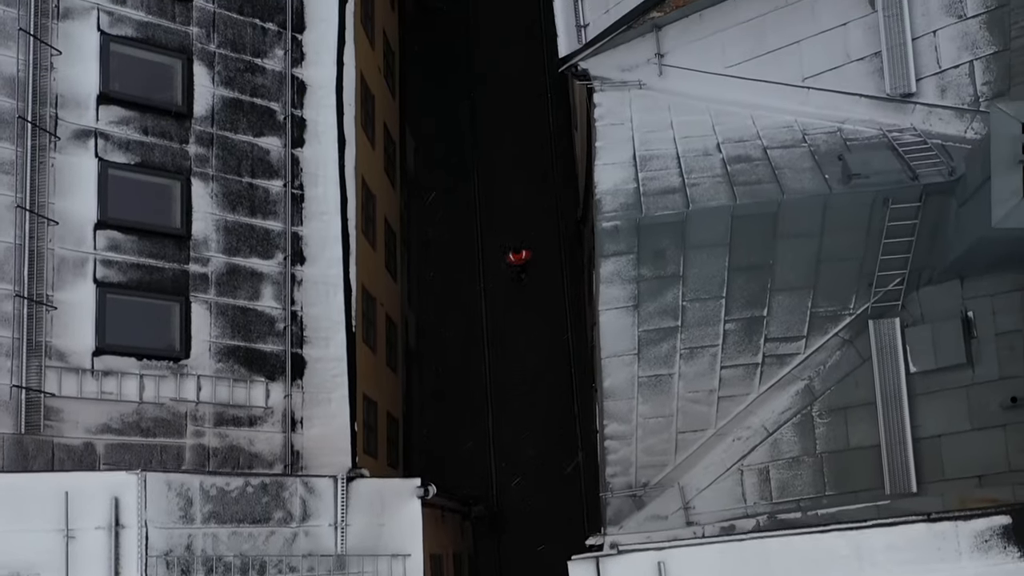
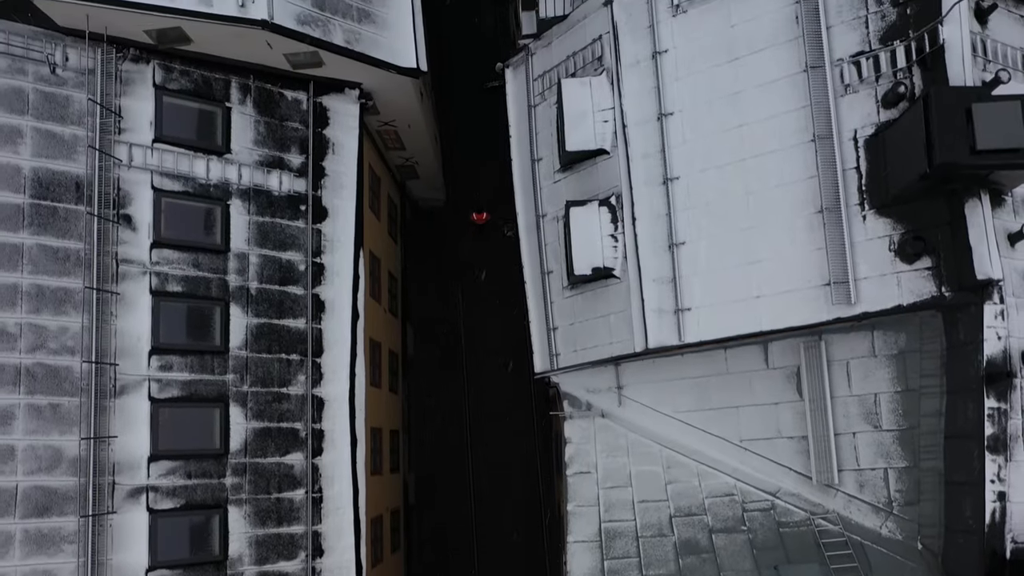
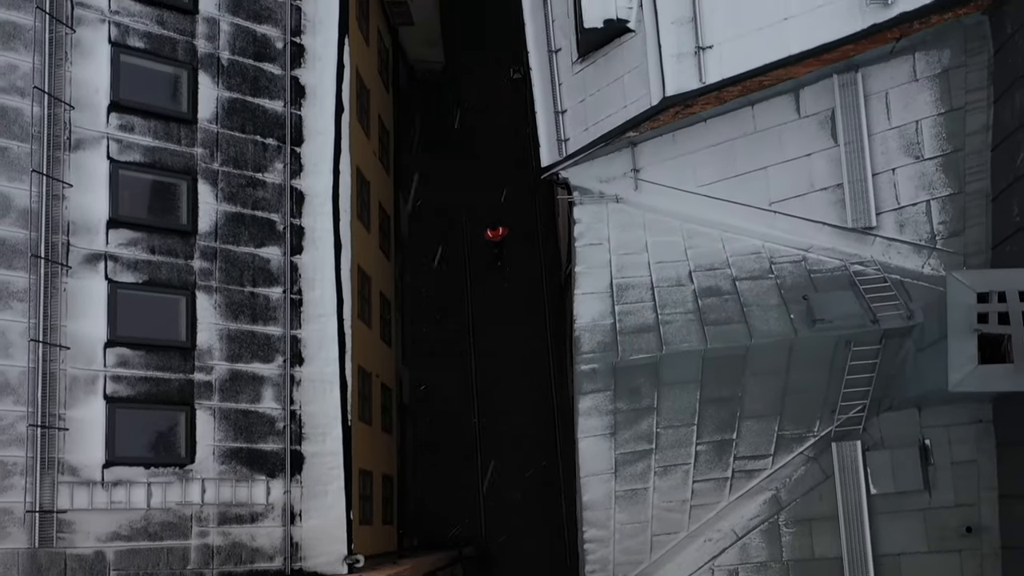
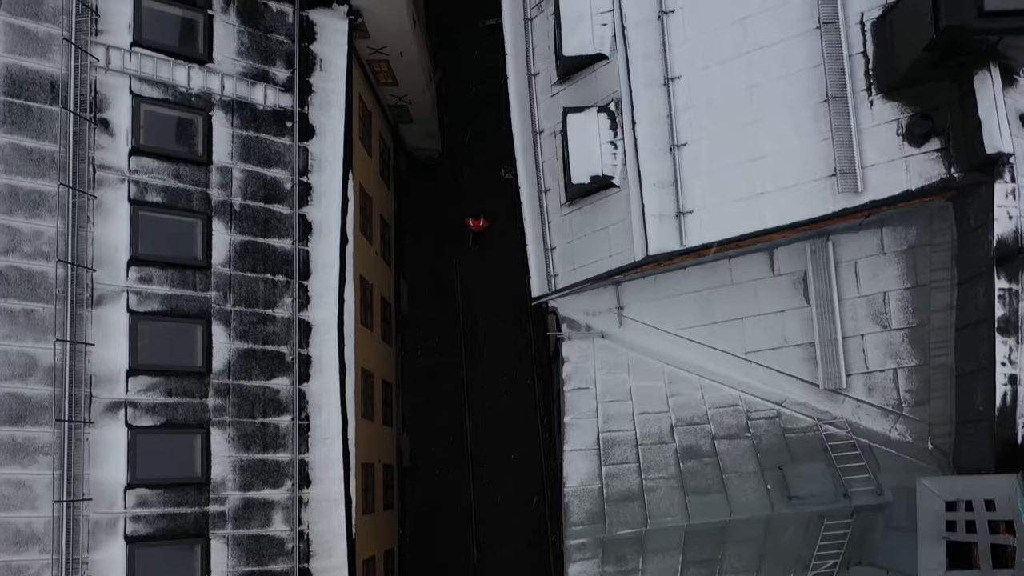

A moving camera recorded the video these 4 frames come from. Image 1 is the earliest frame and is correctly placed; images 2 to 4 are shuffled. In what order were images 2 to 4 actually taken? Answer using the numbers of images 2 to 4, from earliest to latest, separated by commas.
3, 4, 2
